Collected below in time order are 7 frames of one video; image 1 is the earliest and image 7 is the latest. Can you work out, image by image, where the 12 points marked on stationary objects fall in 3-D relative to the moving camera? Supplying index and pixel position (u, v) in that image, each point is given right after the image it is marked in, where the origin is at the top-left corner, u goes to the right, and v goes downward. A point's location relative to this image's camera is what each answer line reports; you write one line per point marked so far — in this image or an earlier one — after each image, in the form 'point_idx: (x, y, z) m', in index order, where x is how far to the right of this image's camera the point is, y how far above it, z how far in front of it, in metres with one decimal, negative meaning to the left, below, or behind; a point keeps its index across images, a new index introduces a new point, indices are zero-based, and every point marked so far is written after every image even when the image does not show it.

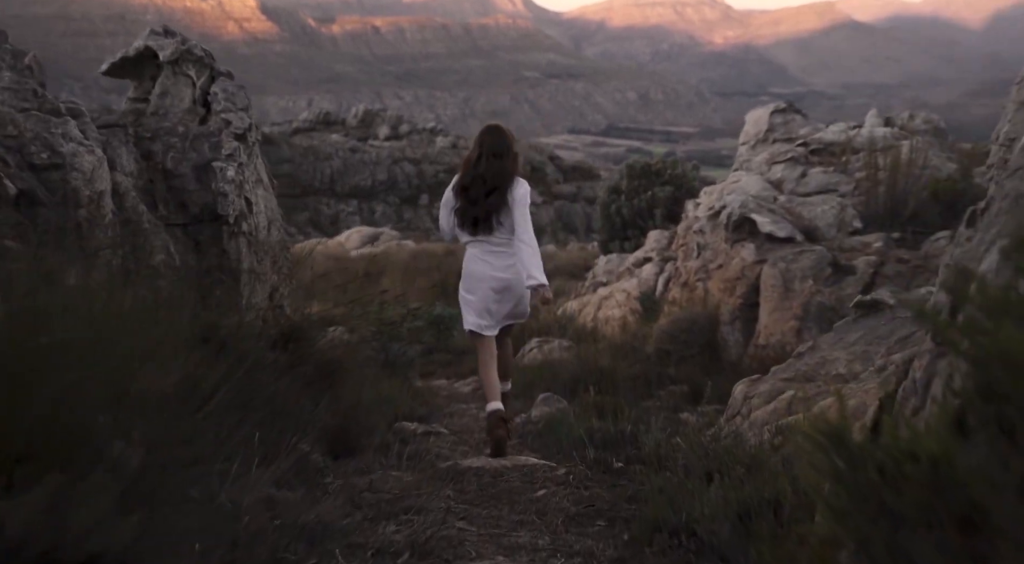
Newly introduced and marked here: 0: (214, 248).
0: (-1.7, +0.2, +6.8) m
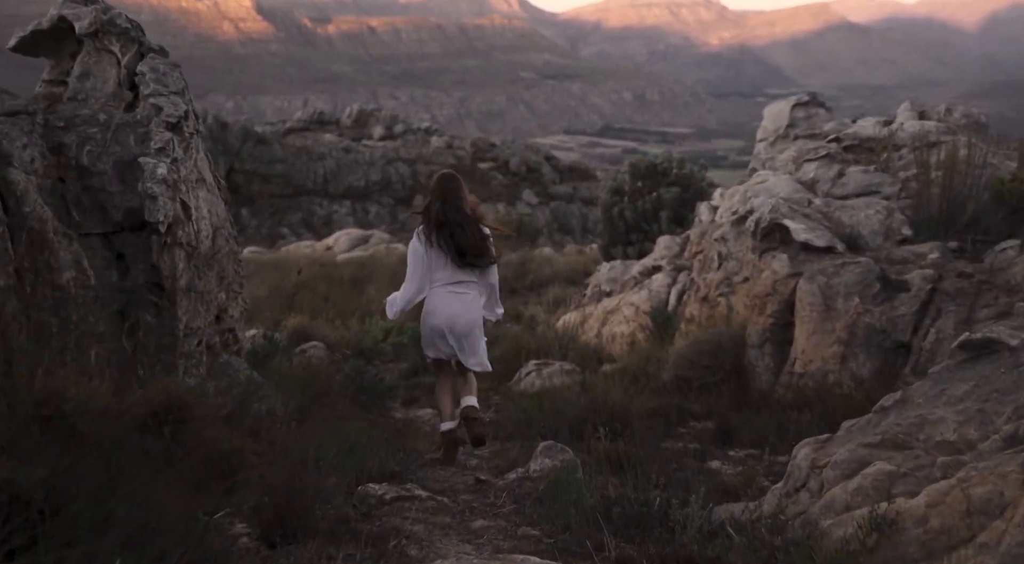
0: (-1.7, +0.1, +5.6) m
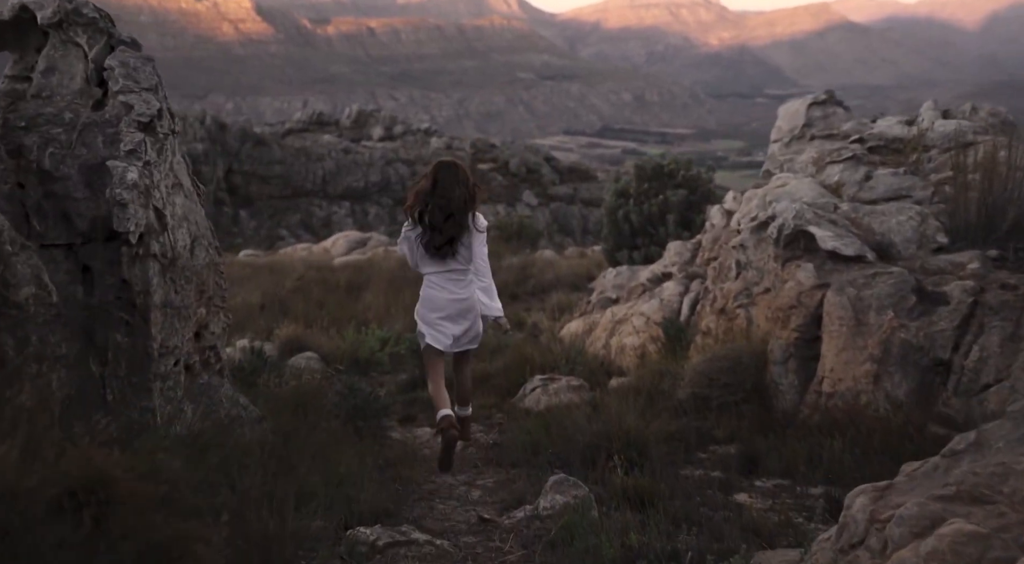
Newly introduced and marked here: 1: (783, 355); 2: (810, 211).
0: (-1.7, 0.0, +5.0) m
1: (+1.6, -0.4, +7.0) m
2: (+1.8, +0.4, +7.4) m
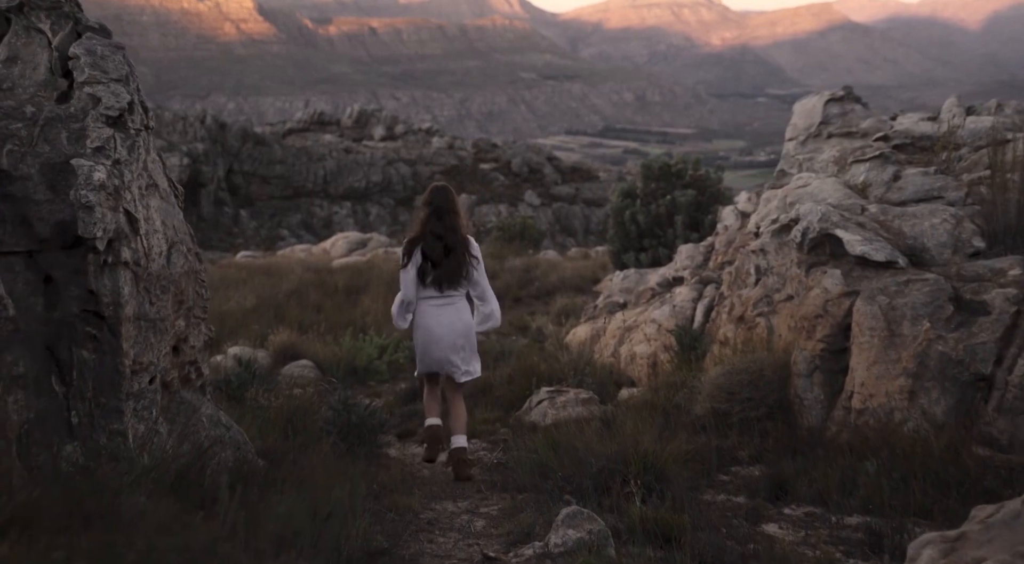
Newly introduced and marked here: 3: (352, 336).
0: (-1.6, 0.0, +4.5) m
1: (+1.6, -0.5, +6.5) m
2: (+1.9, +0.4, +6.9) m
3: (-1.5, -0.5, +11.6) m
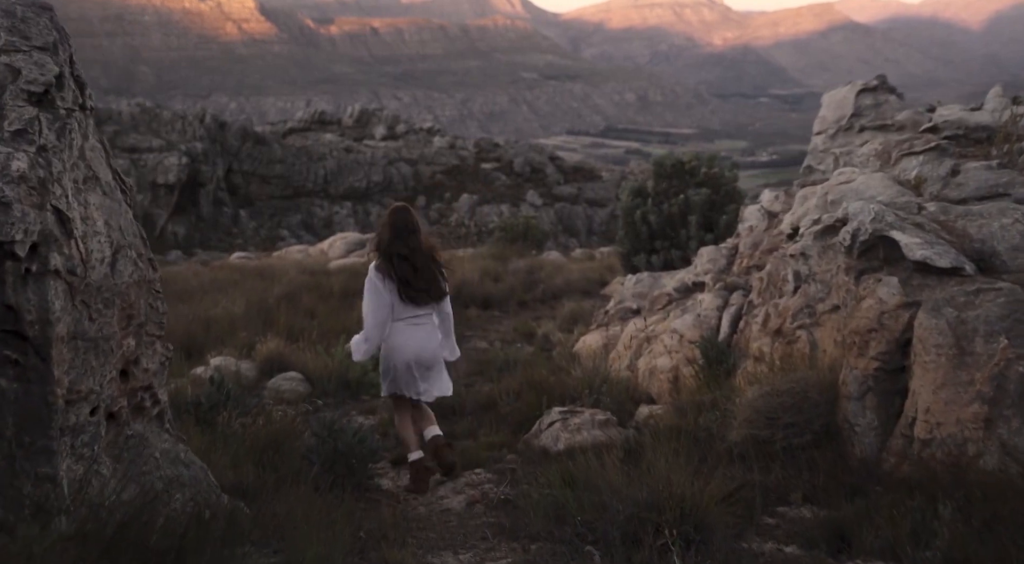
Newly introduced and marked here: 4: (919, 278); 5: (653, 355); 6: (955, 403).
0: (-1.6, -0.1, +3.7) m
1: (+1.6, -0.5, +5.7) m
2: (+1.9, +0.3, +6.1) m
3: (-1.5, -0.6, +10.8) m
4: (+1.9, 0.0, +5.7) m
5: (+1.0, -0.5, +8.3) m
6: (+1.9, -0.5, +5.2) m
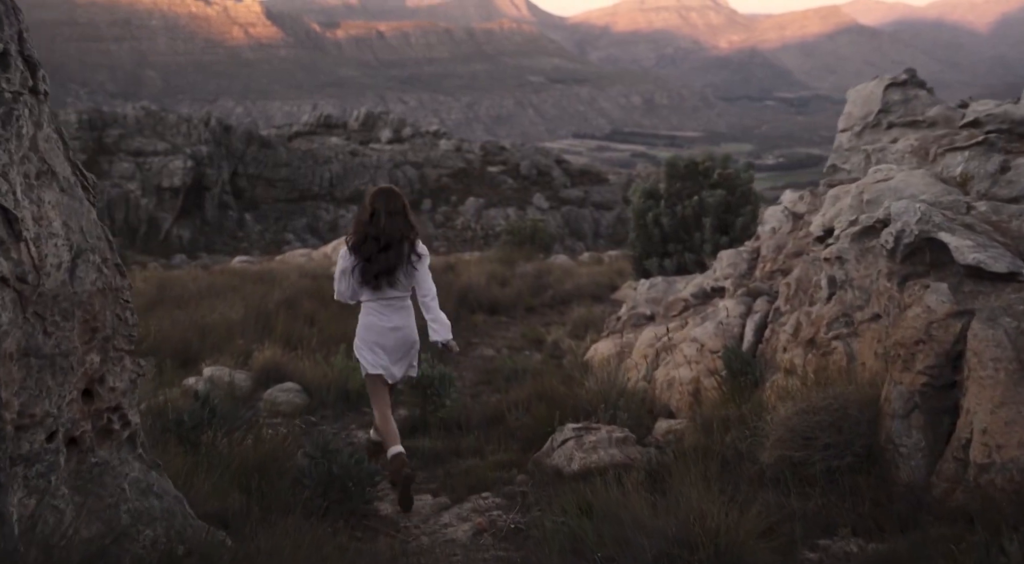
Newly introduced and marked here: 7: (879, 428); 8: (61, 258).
0: (-1.6, -0.1, +3.2) m
1: (+1.7, -0.5, +5.2) m
2: (+1.9, +0.3, +5.5) m
3: (-1.4, -0.6, +10.3) m
4: (+2.0, 0.0, +5.2) m
5: (+1.0, -0.5, +7.7) m
6: (+1.9, -0.5, +4.7) m
7: (+1.6, -0.6, +5.3) m
8: (-1.4, +0.1, +3.7) m
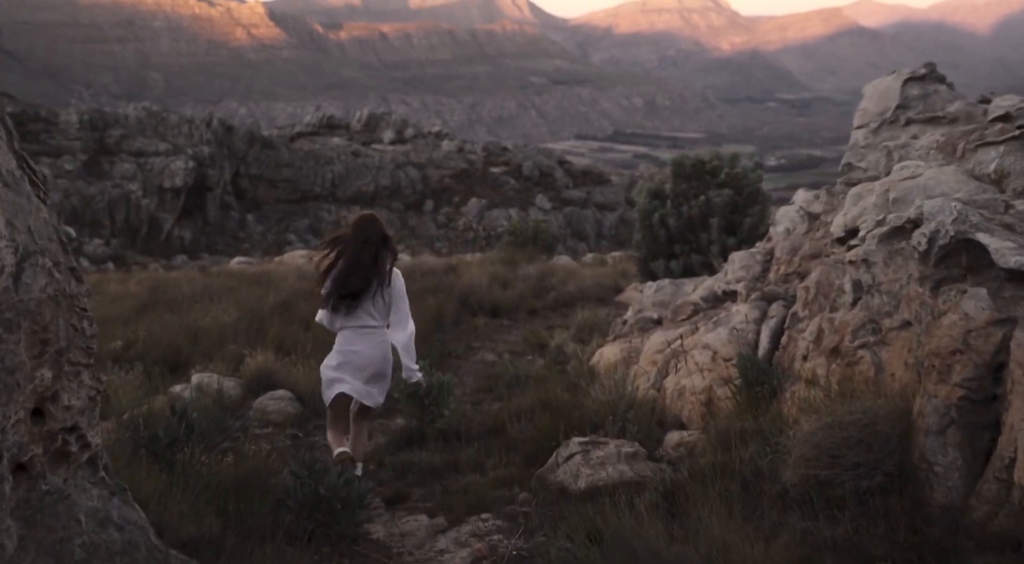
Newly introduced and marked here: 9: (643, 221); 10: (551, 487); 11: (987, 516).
0: (-1.6, -0.1, +2.8) m
1: (+1.7, -0.6, +4.8) m
2: (+2.0, +0.3, +5.1) m
3: (-1.4, -0.6, +9.9) m
4: (+2.0, 0.0, +4.8) m
5: (+1.0, -0.6, +7.3) m
6: (+1.9, -0.6, +4.2) m
7: (+1.6, -0.7, +4.9) m
8: (-1.4, +0.1, +3.3) m
9: (+1.4, +0.6, +12.8) m
10: (+0.2, -1.0, +5.7) m
11: (+1.7, -0.9, +4.4) m
